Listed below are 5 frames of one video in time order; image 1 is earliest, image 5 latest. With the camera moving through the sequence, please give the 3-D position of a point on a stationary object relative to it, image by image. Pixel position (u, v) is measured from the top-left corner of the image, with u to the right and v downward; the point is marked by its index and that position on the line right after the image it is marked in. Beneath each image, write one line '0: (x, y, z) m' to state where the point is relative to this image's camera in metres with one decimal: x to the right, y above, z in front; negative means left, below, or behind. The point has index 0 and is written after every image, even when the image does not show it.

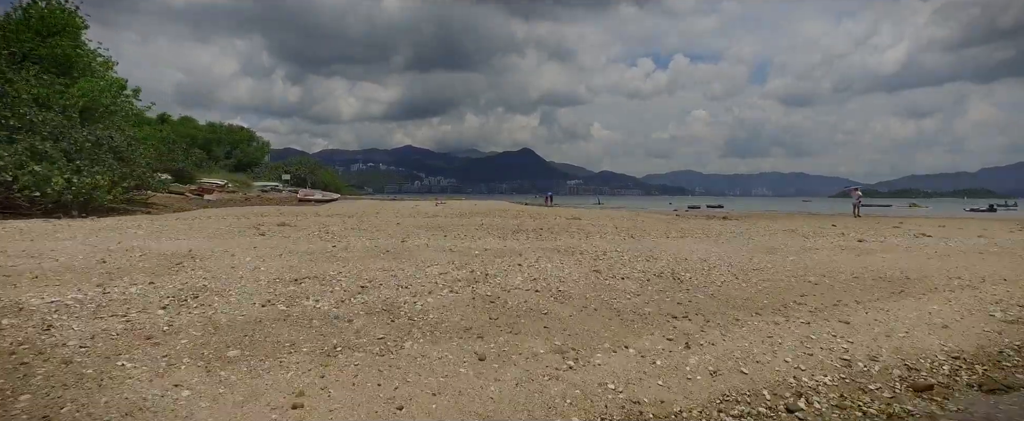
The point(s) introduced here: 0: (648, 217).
0: (+4.3, -0.1, +19.0) m
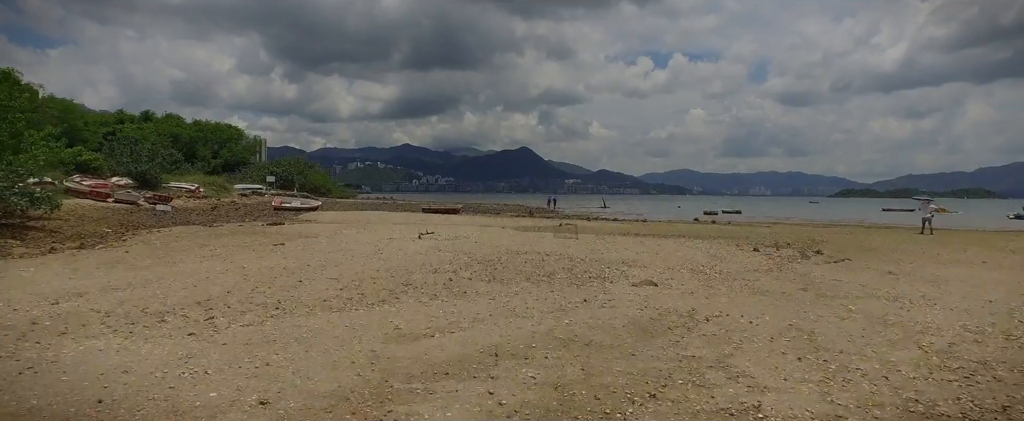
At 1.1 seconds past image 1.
0: (+4.5, -0.6, +15.8) m
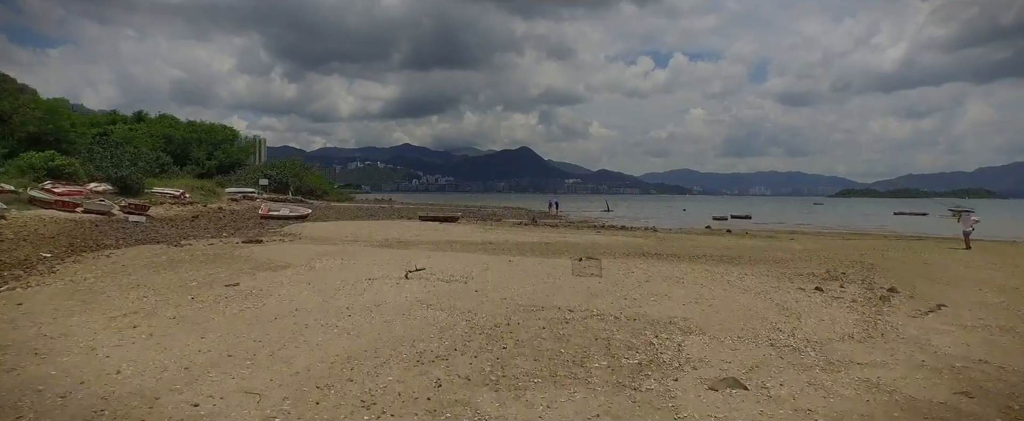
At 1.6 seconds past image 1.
0: (+4.6, -1.0, +14.2) m
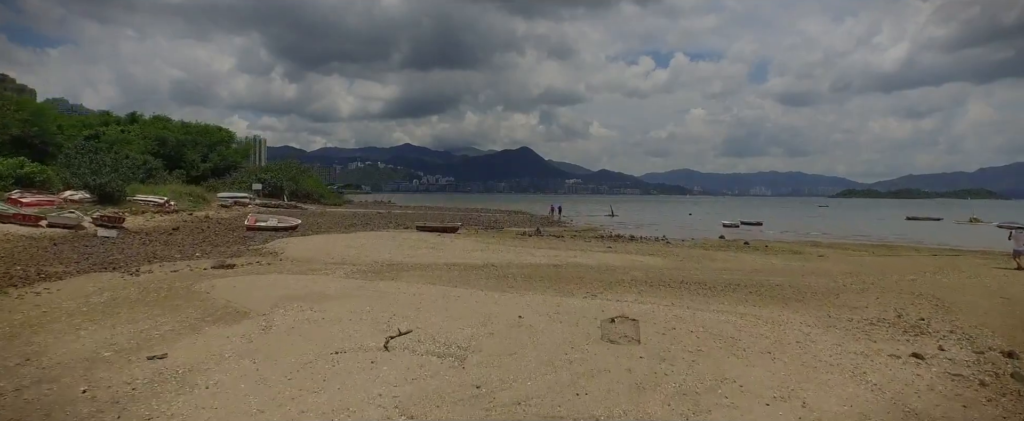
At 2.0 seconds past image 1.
0: (+4.7, -1.4, +12.7) m
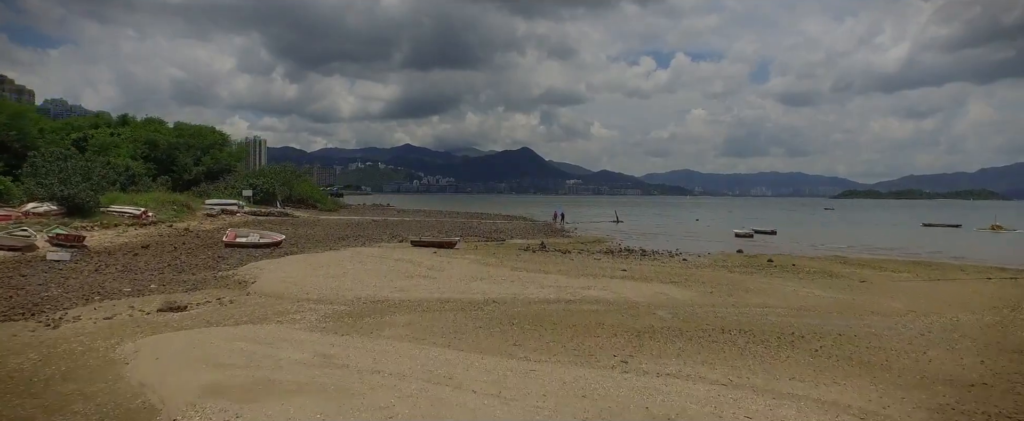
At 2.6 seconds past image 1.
0: (+4.8, -1.9, +10.7) m
